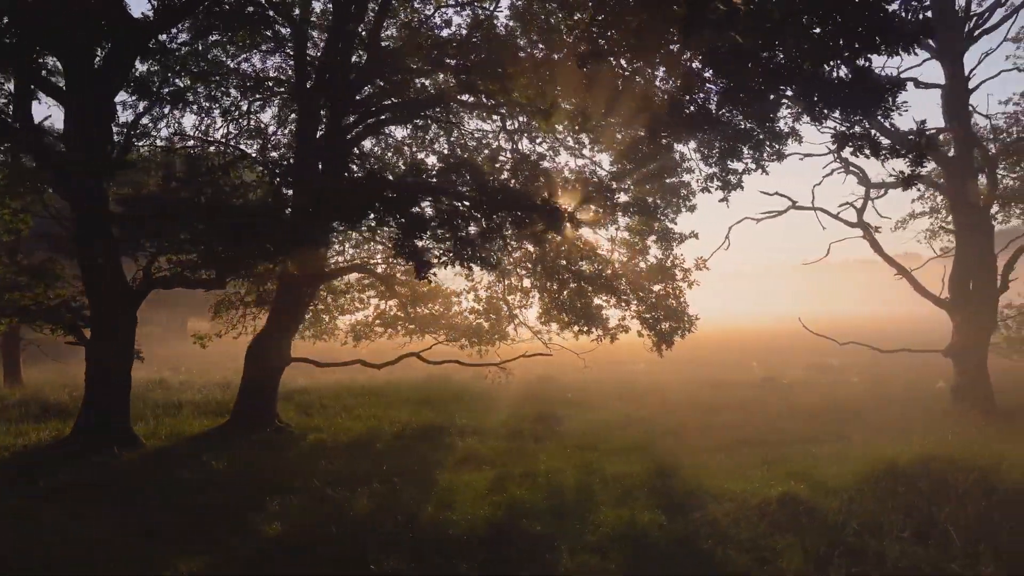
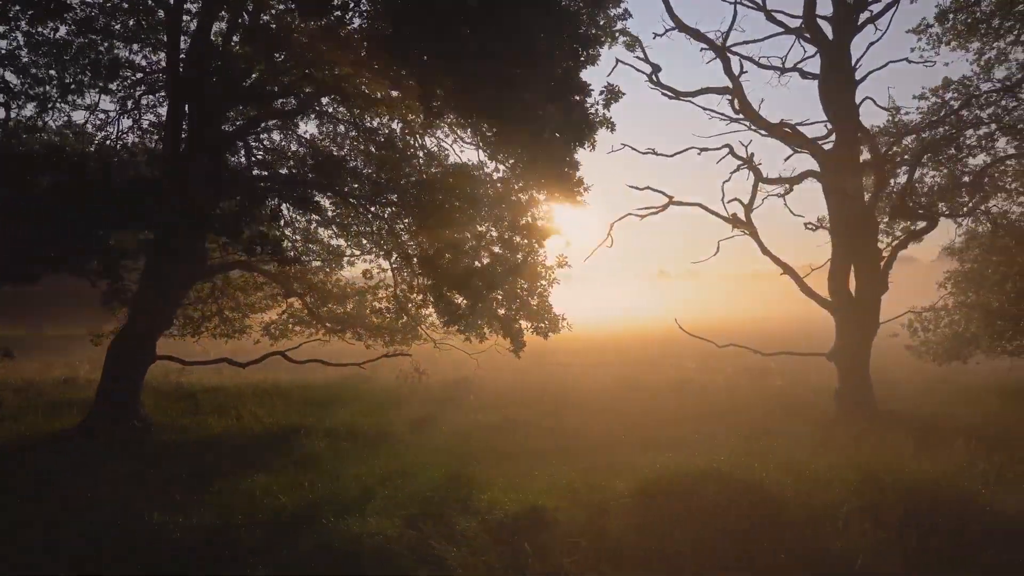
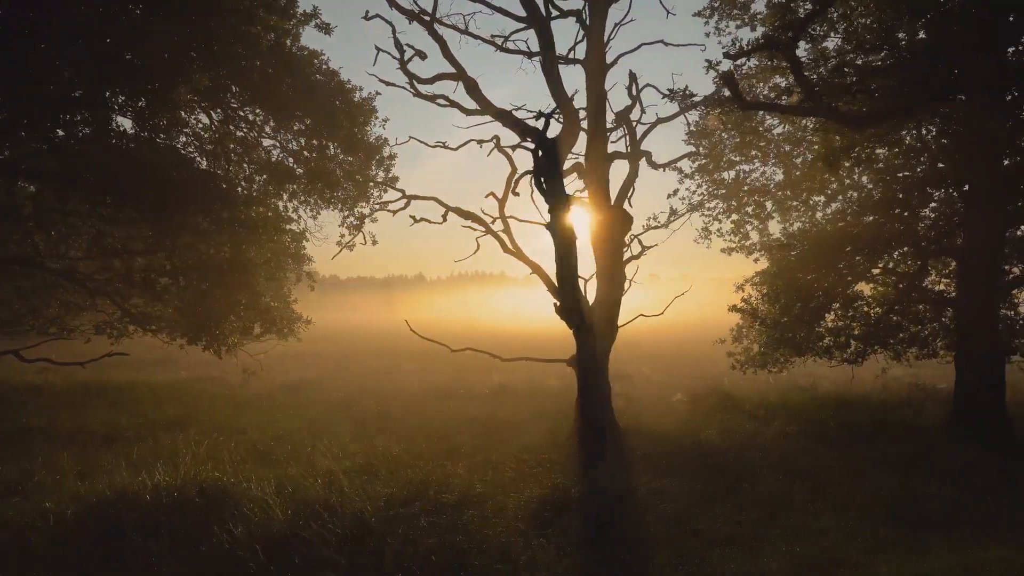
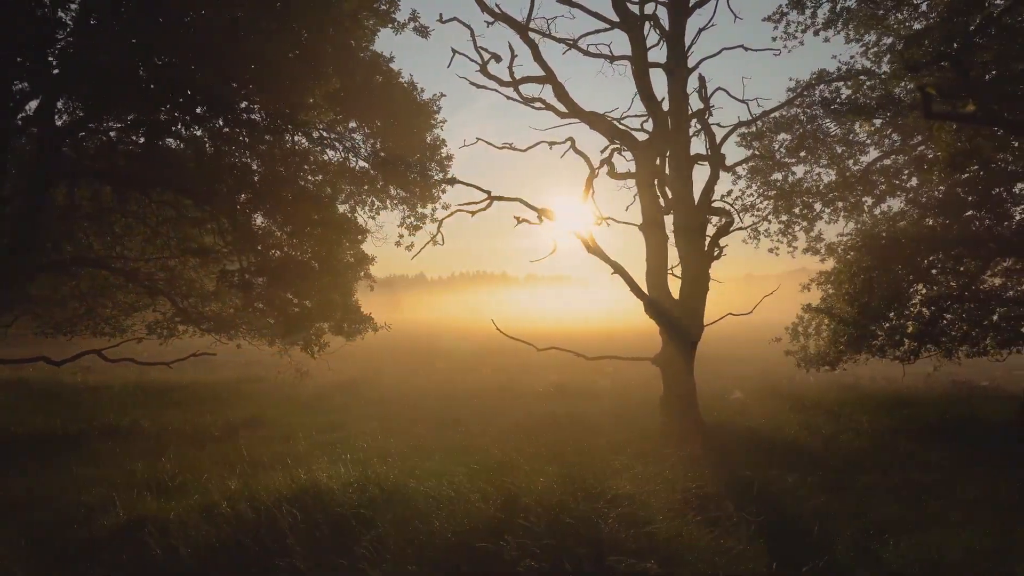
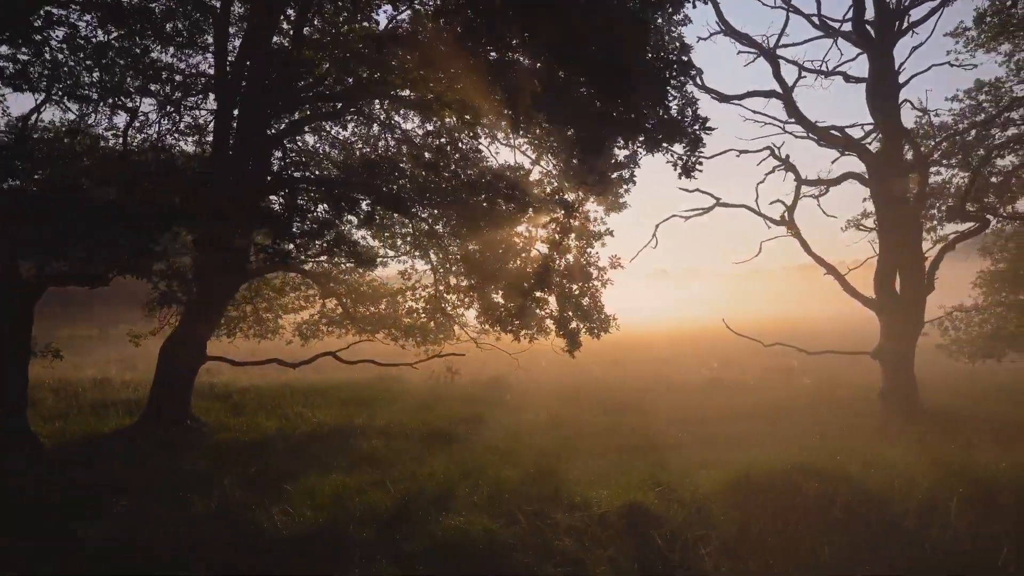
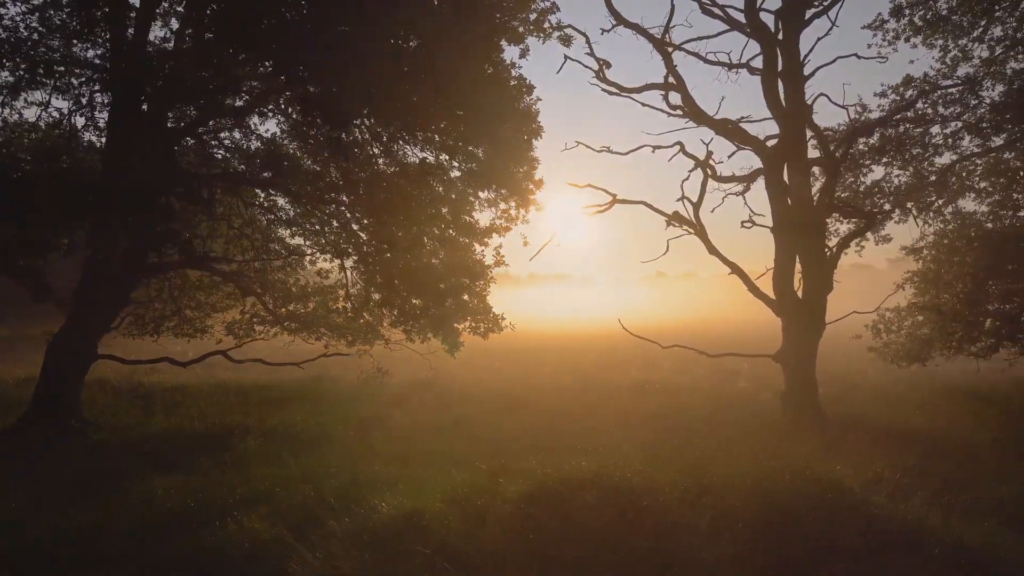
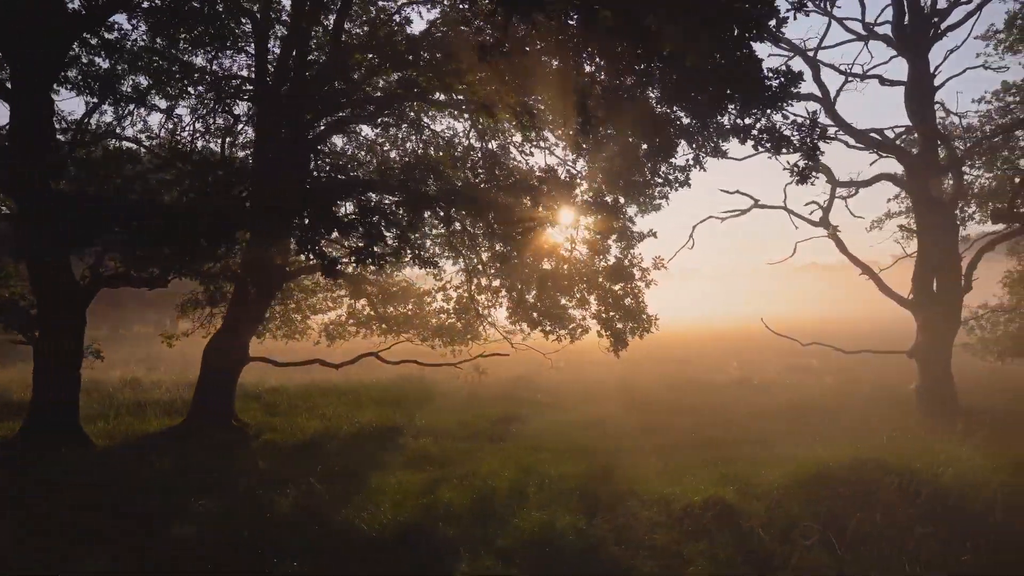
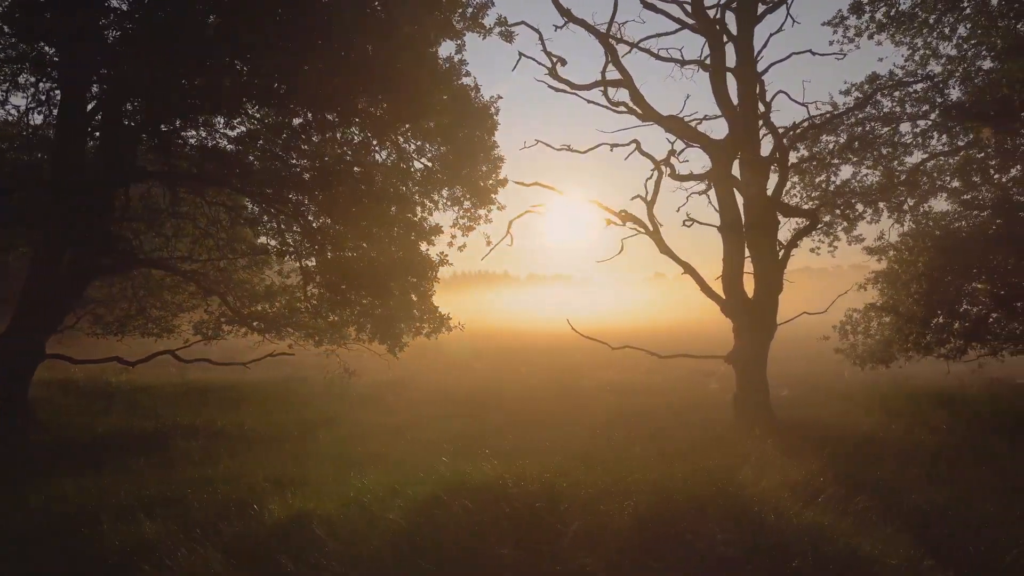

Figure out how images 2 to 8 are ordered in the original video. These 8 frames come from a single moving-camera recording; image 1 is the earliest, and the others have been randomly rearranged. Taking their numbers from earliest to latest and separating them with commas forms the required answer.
7, 5, 2, 6, 8, 4, 3
